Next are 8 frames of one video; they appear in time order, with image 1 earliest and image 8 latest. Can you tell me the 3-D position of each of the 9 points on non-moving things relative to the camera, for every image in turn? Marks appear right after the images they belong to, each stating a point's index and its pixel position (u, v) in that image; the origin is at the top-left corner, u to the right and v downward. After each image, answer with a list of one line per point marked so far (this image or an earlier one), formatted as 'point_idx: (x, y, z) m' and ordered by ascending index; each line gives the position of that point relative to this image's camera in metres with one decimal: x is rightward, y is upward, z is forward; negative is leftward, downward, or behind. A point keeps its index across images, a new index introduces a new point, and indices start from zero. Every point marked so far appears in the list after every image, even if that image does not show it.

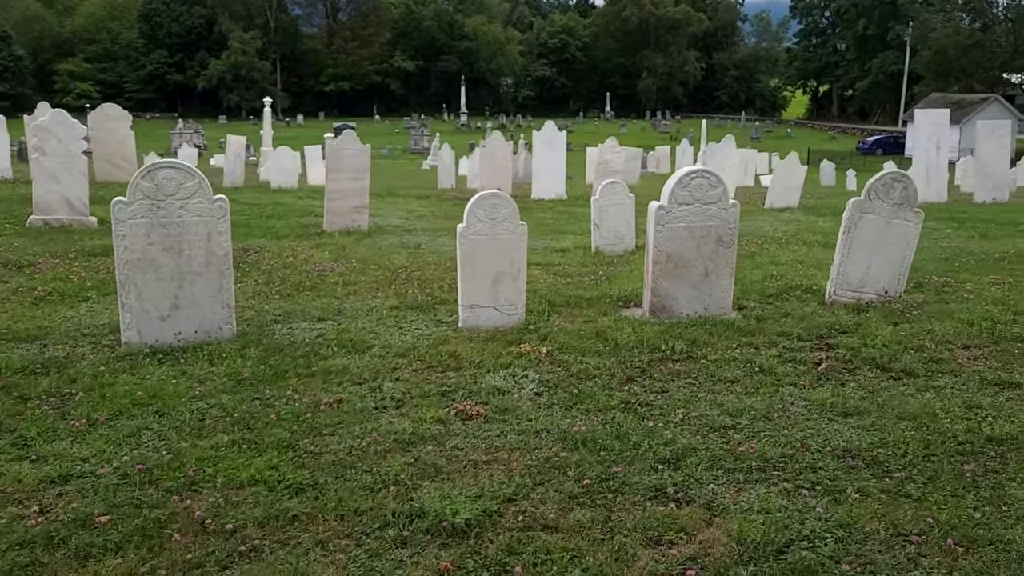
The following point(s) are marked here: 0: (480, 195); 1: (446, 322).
0: (-0.3, +0.8, +7.3) m
1: (-0.6, -0.3, +7.6) m
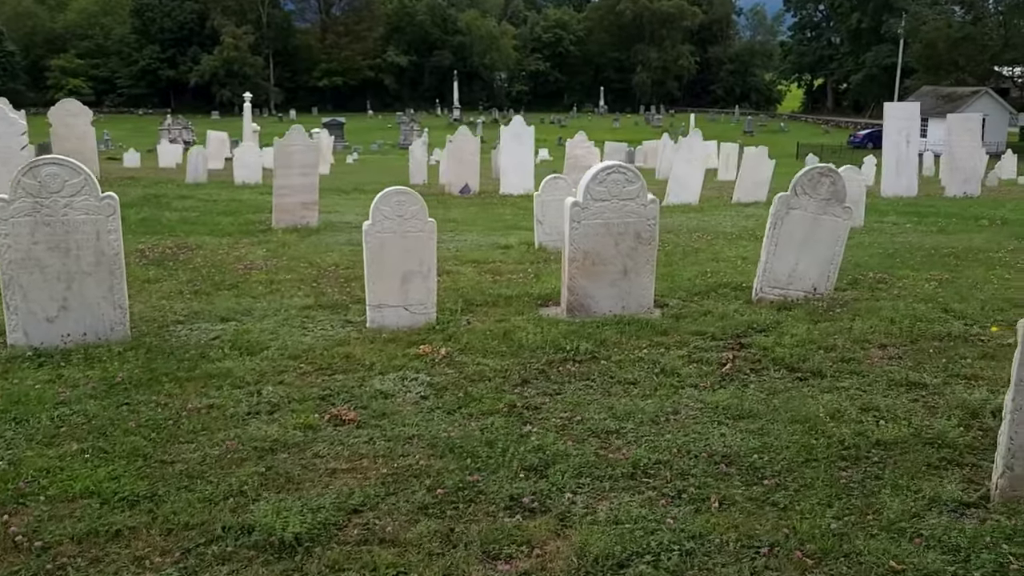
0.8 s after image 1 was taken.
0: (-1.1, +0.8, +7.1) m
1: (-1.4, -0.3, +7.5) m
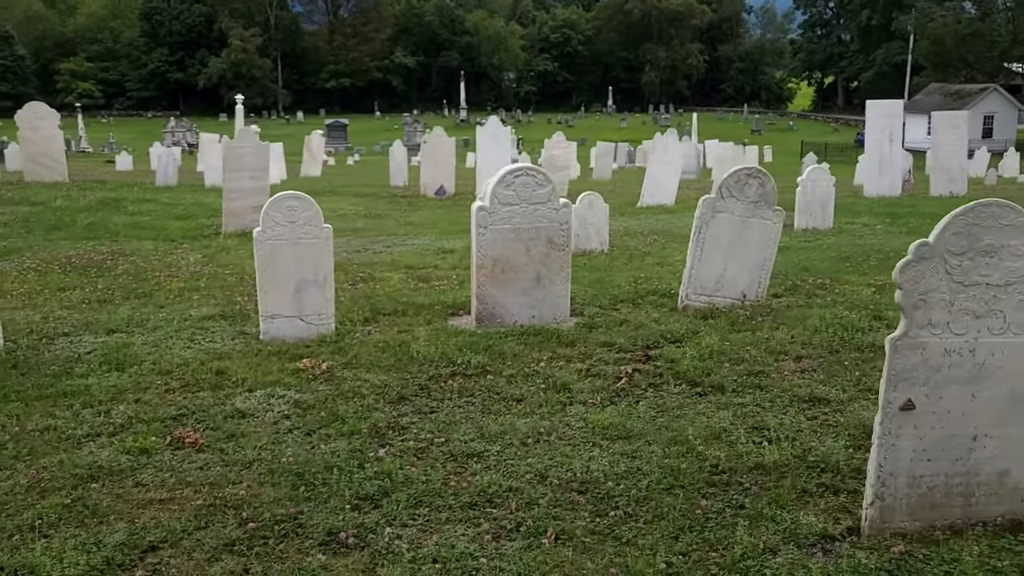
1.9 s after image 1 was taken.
0: (-1.9, +0.7, +6.8) m
1: (-2.2, -0.4, +7.1) m
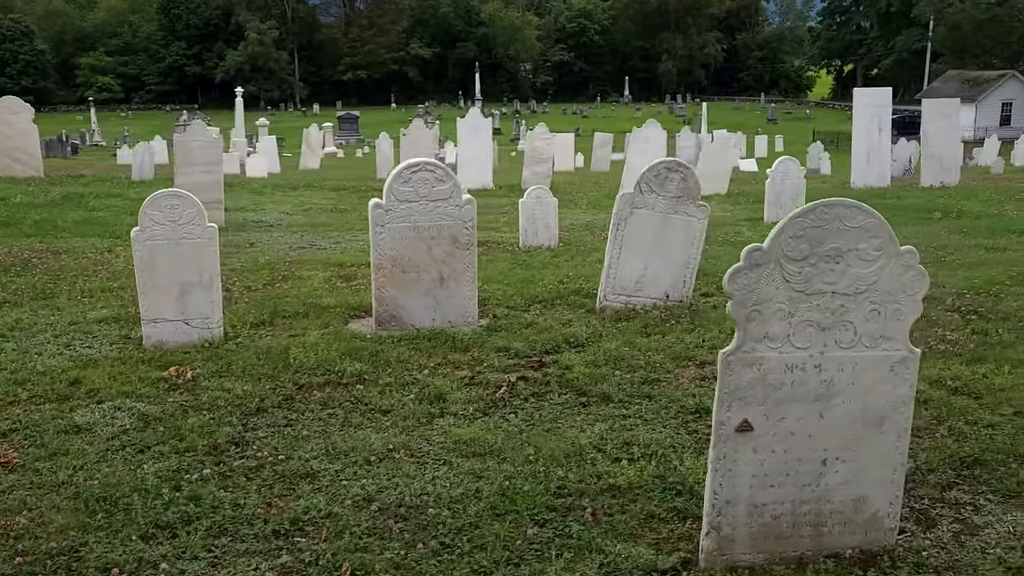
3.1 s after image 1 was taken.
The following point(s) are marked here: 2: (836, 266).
0: (-2.7, +0.7, +6.5) m
1: (-3.1, -0.4, +6.8) m
2: (+1.4, +0.1, +3.6) m
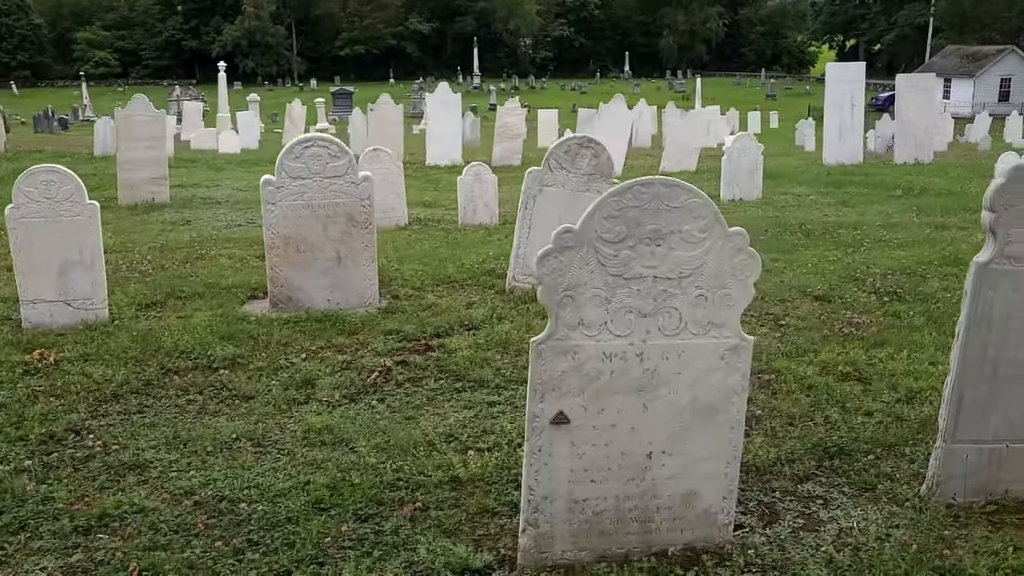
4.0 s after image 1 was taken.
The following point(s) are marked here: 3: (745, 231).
0: (-3.6, +0.9, +6.2) m
1: (-3.9, -0.2, +6.6) m
2: (+0.6, +0.2, +3.4) m
3: (+1.0, +0.2, +3.5) m
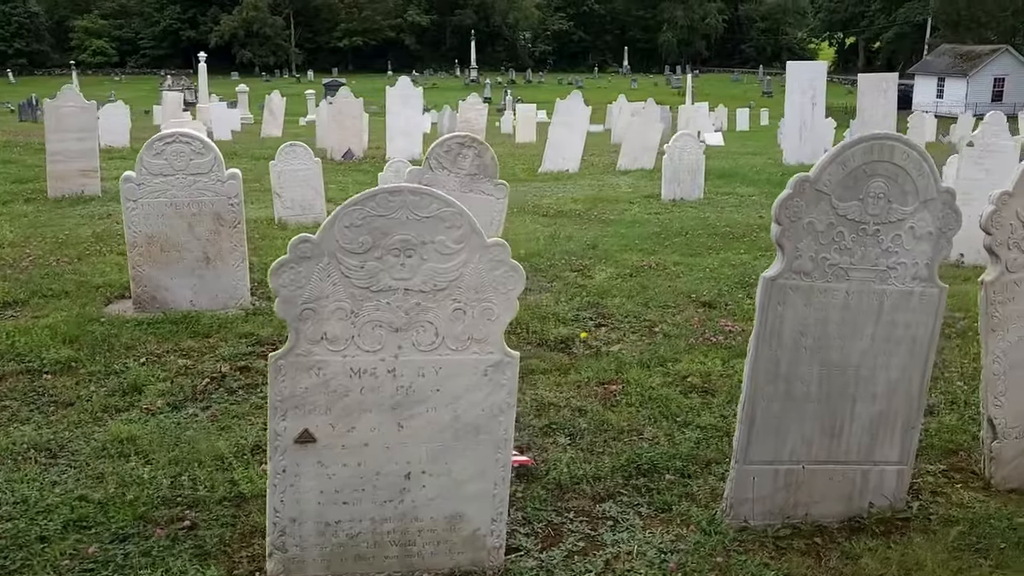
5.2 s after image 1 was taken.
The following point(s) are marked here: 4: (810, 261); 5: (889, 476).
0: (-4.6, +0.9, +6.0) m
1: (-4.9, -0.2, +6.4) m
2: (-0.4, +0.1, +3.2) m
3: (0.0, +0.2, +3.3) m
4: (+1.3, +0.1, +3.6) m
5: (+1.8, -0.9, +3.9) m
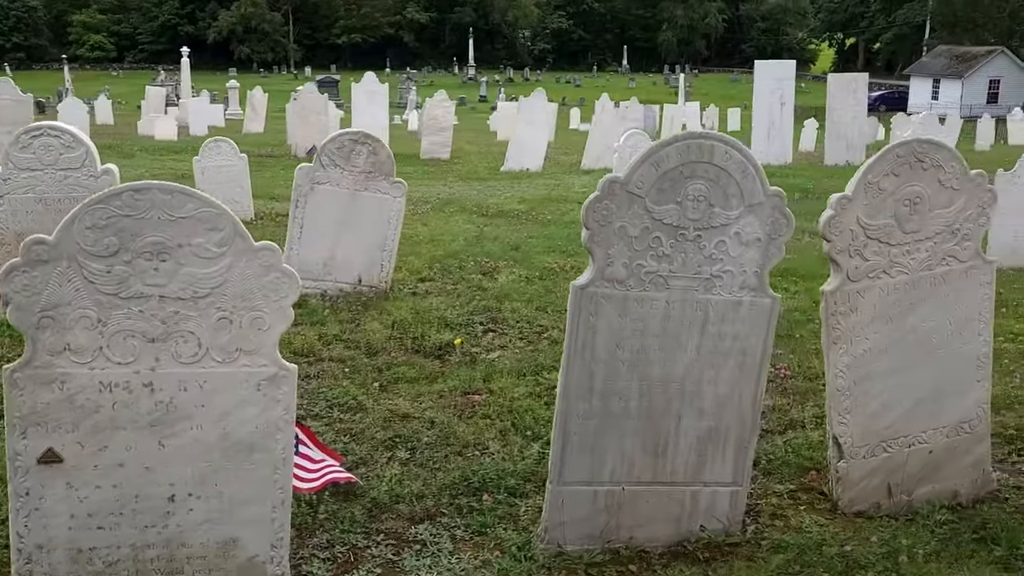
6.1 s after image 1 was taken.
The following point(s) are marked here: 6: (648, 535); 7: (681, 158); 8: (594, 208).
0: (-5.4, +0.9, +5.7) m
1: (-5.8, -0.2, +6.1) m
2: (-1.2, +0.1, +3.0) m
3: (-0.9, +0.2, +3.1) m
4: (+0.5, +0.1, +3.4) m
5: (+0.9, -0.9, +3.7) m
6: (+0.6, -1.1, +3.7) m
7: (+0.7, +0.5, +3.3) m
8: (+0.3, +0.3, +3.3) m
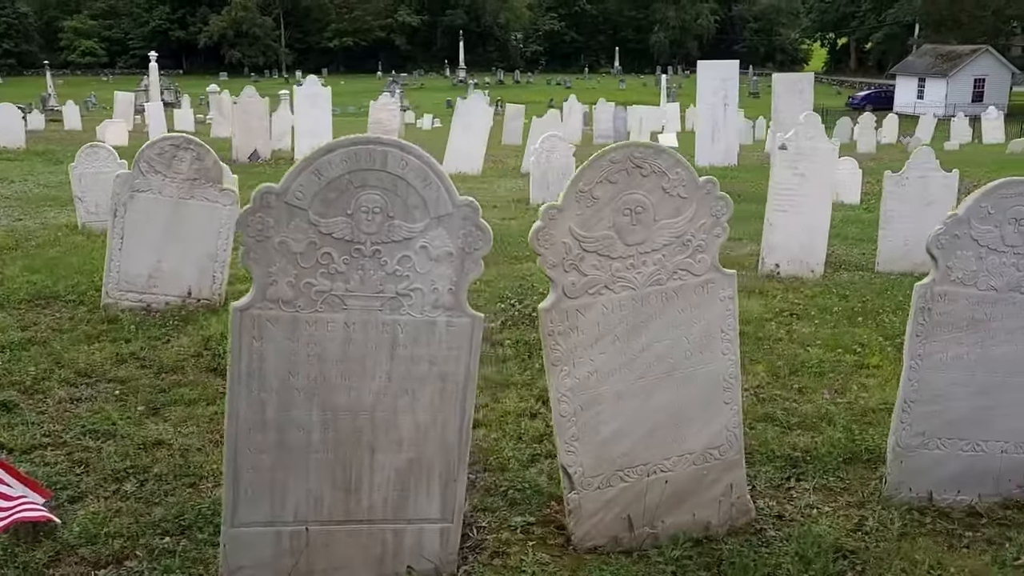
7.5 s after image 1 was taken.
0: (-6.7, +0.8, +5.3) m
1: (-7.1, -0.3, +5.7) m
2: (-2.5, 0.0, +2.6) m
3: (-2.1, +0.1, +2.7) m
4: (-0.8, 0.0, +3.1) m
5: (-0.3, -1.0, +3.4) m
6: (-0.7, -1.2, +3.3) m
7: (-0.6, +0.4, +3.0) m
8: (-0.9, +0.2, +3.0) m
